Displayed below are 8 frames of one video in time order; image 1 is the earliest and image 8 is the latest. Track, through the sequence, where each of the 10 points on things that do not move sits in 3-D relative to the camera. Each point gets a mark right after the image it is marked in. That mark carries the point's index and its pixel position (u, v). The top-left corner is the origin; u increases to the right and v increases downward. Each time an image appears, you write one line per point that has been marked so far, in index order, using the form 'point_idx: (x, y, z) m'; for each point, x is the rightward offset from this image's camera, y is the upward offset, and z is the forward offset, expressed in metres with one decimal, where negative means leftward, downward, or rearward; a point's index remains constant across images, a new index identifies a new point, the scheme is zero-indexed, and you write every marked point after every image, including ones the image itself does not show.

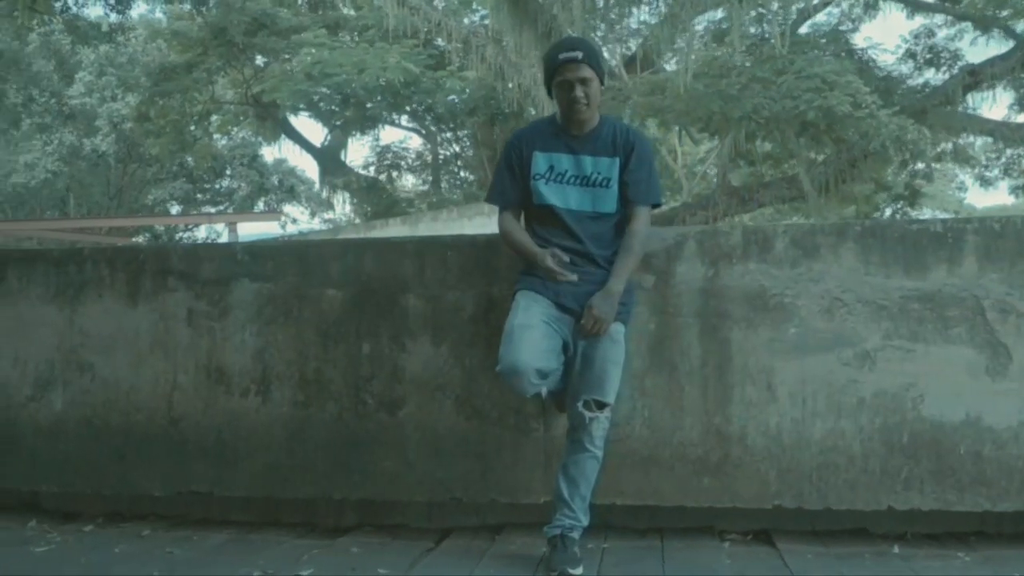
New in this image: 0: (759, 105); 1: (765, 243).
0: (+4.1, +3.0, +15.3) m
1: (+1.0, +0.2, +3.8) m
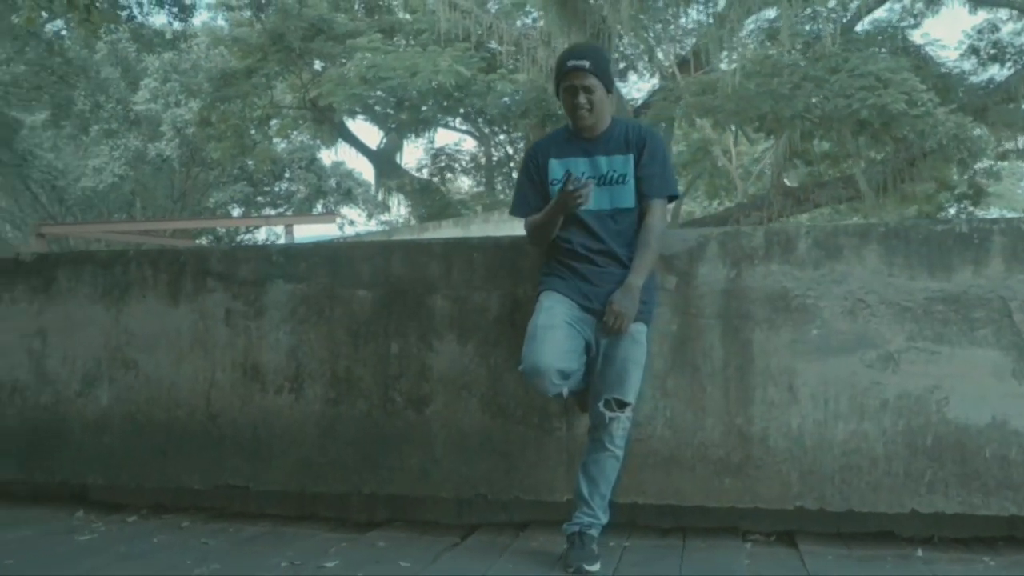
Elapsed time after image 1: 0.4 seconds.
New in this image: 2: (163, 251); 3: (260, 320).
0: (+4.9, +3.0, +15.1) m
1: (+1.1, +0.2, +3.8) m
2: (-1.7, +0.2, +4.6) m
3: (-1.2, -0.1, +4.4) m
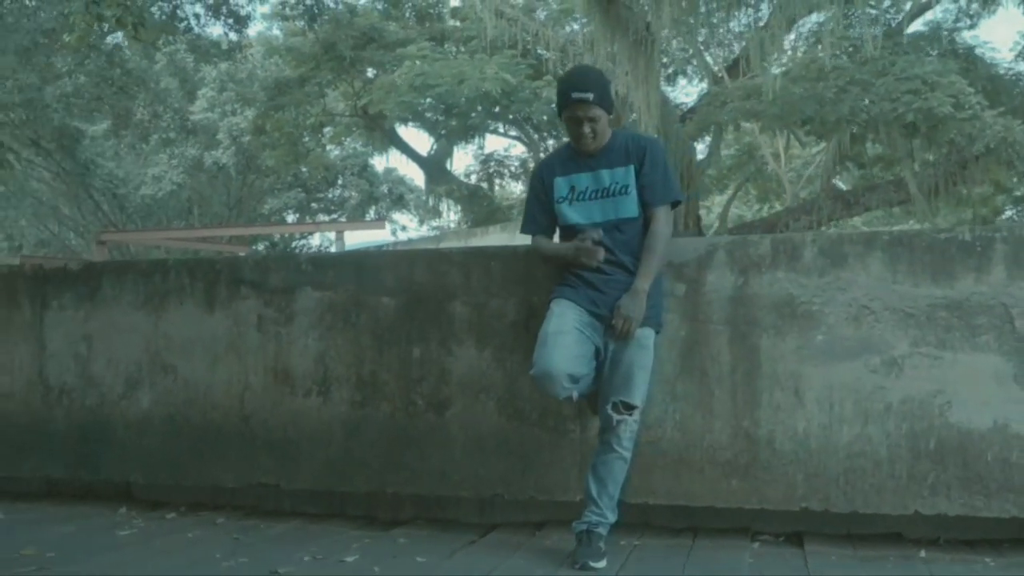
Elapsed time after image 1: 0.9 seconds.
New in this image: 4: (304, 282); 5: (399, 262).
0: (+5.5, +2.9, +15.0) m
1: (+1.2, +0.2, +3.9) m
2: (-1.6, +0.1, +4.8) m
3: (-1.1, -0.2, +4.6) m
4: (-1.0, 0.0, +4.6) m
5: (-0.5, +0.1, +4.5) m
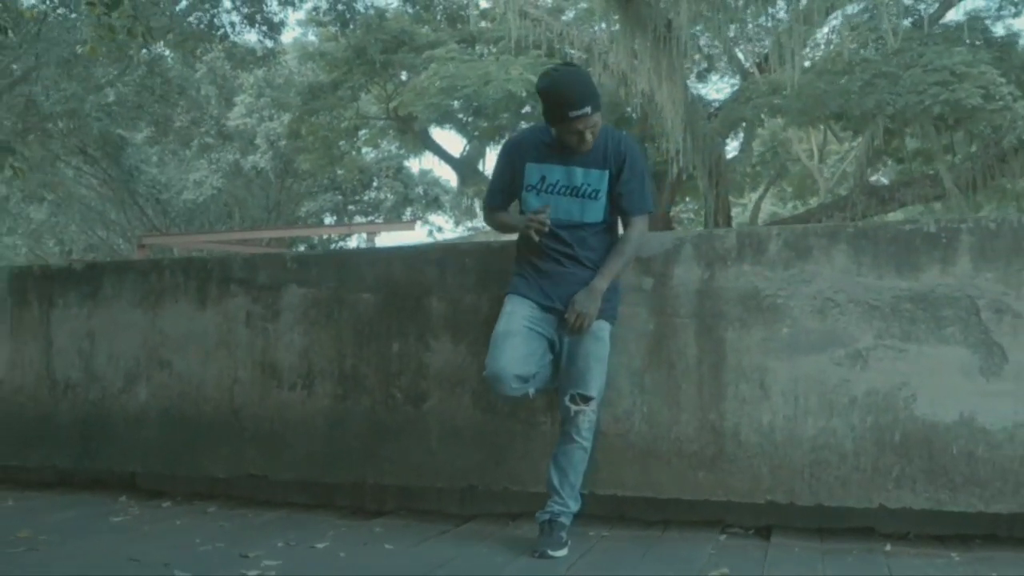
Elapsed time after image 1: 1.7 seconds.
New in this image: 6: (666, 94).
0: (+5.9, +3.0, +14.8) m
1: (+1.0, +0.2, +3.9) m
2: (-1.7, +0.2, +4.9) m
3: (-1.2, -0.2, +4.8) m
4: (-1.1, 0.0, +4.7) m
5: (-0.7, +0.1, +4.6) m
6: (+2.1, +2.6, +12.4) m
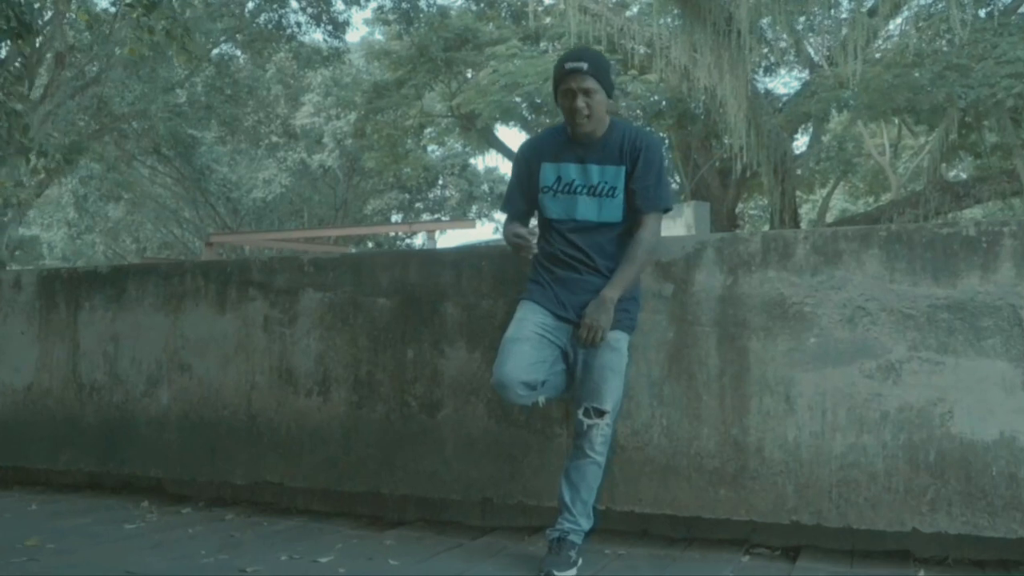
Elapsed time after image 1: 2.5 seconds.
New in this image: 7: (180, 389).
0: (+6.7, +2.9, +14.1) m
1: (+1.1, +0.2, +3.7) m
2: (-1.6, +0.1, +4.9) m
3: (-1.1, -0.2, +4.7) m
4: (-1.0, 0.0, +4.7) m
5: (-0.6, +0.1, +4.5) m
6: (+2.7, +2.6, +12.0) m
7: (-1.8, -0.5, +5.0) m
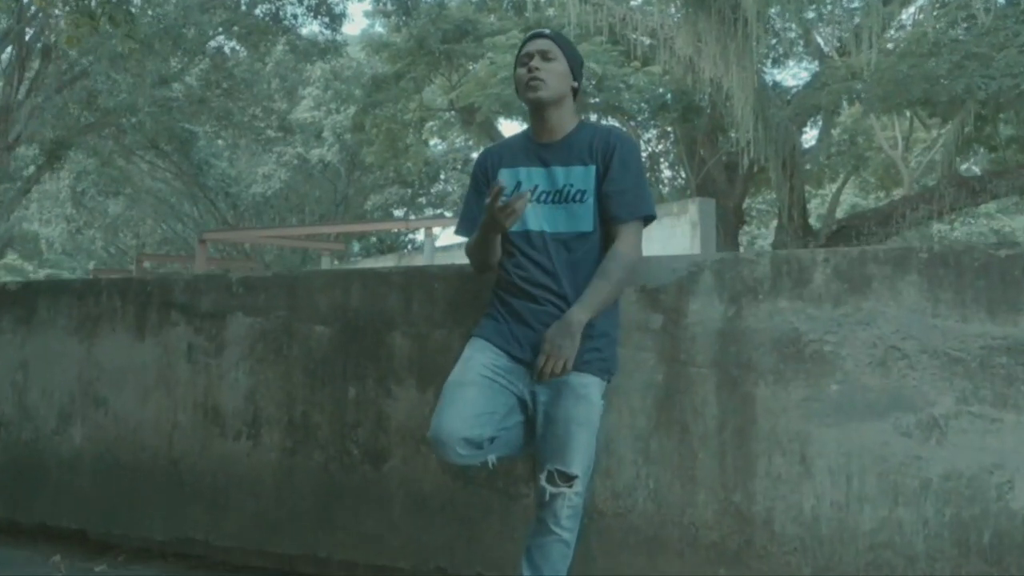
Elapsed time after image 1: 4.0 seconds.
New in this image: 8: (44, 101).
0: (+6.6, +2.9, +13.4) m
1: (+0.9, 0.0, +3.0) m
2: (-1.7, 0.0, +4.2) m
3: (-1.3, -0.3, +4.0) m
4: (-1.2, -0.1, +4.0) m
5: (-0.7, 0.0, +3.8) m
6: (+2.6, +2.5, +11.3) m
7: (-1.9, -0.6, +4.3) m
8: (-7.9, +3.2, +15.8) m
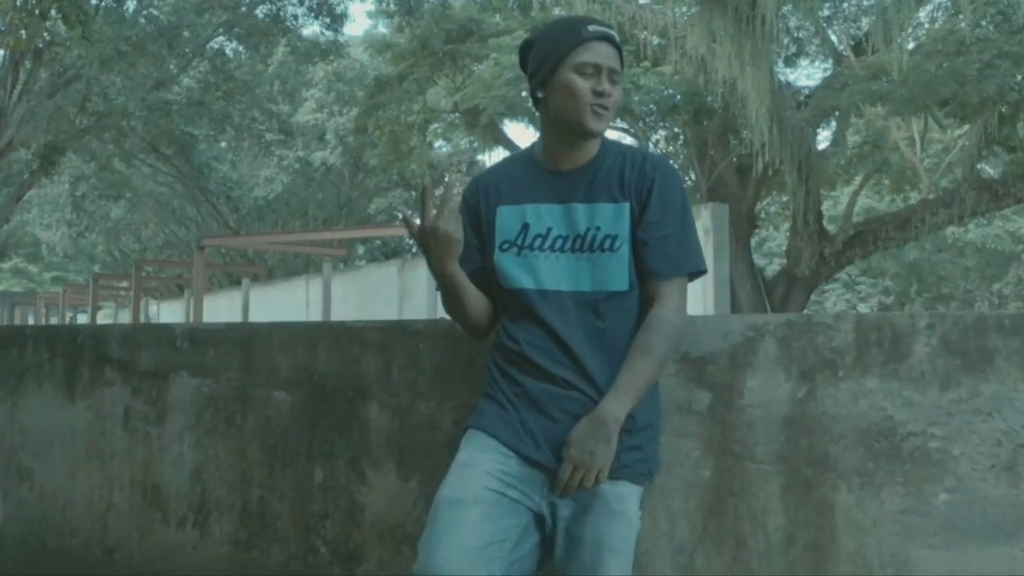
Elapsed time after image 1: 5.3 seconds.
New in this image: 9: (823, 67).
0: (+6.7, +2.7, +12.6) m
1: (+0.9, -0.1, +2.3) m
2: (-1.7, -0.2, +3.5) m
3: (-1.2, -0.5, +3.3) m
4: (-1.2, -0.3, +3.3) m
5: (-0.7, -0.2, +3.1) m
6: (+2.7, +2.3, +10.6) m
7: (-1.9, -0.8, +3.6) m
8: (-7.8, +3.0, +15.2) m
9: (+5.4, +3.8, +16.1) m
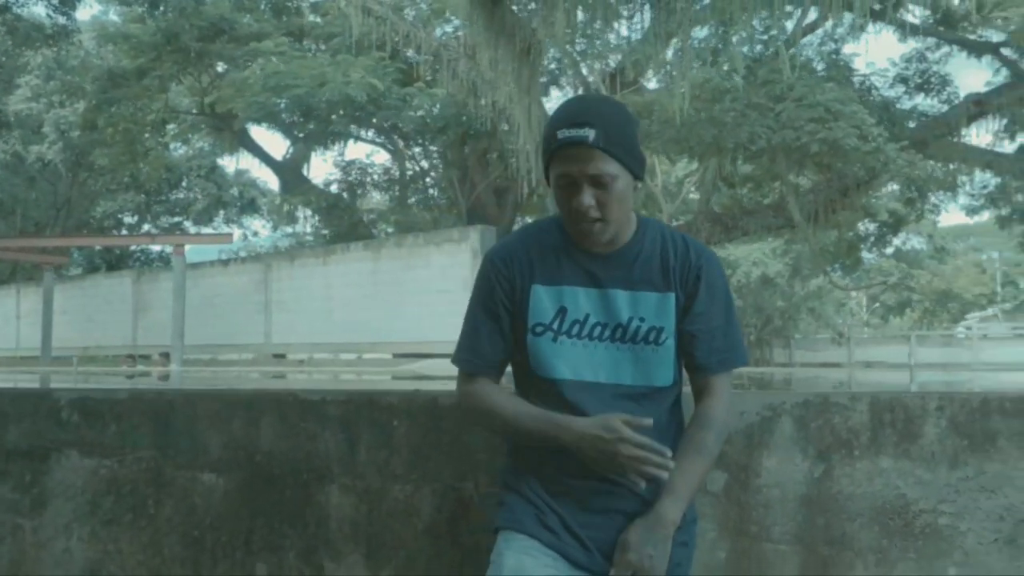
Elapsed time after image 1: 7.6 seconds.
0: (+3.7, +2.3, +14.0) m
1: (+1.0, -0.3, +2.4) m
2: (-1.9, -0.3, +2.8) m
3: (-1.4, -0.7, +2.7) m
4: (-1.3, -0.4, +2.7) m
5: (-0.8, -0.4, +2.6) m
6: (+0.4, +2.0, +10.9) m
7: (-2.1, -1.0, +2.8) m
8: (-11.0, +2.8, +12.3) m
9: (+1.4, +3.4, +17.0) m
